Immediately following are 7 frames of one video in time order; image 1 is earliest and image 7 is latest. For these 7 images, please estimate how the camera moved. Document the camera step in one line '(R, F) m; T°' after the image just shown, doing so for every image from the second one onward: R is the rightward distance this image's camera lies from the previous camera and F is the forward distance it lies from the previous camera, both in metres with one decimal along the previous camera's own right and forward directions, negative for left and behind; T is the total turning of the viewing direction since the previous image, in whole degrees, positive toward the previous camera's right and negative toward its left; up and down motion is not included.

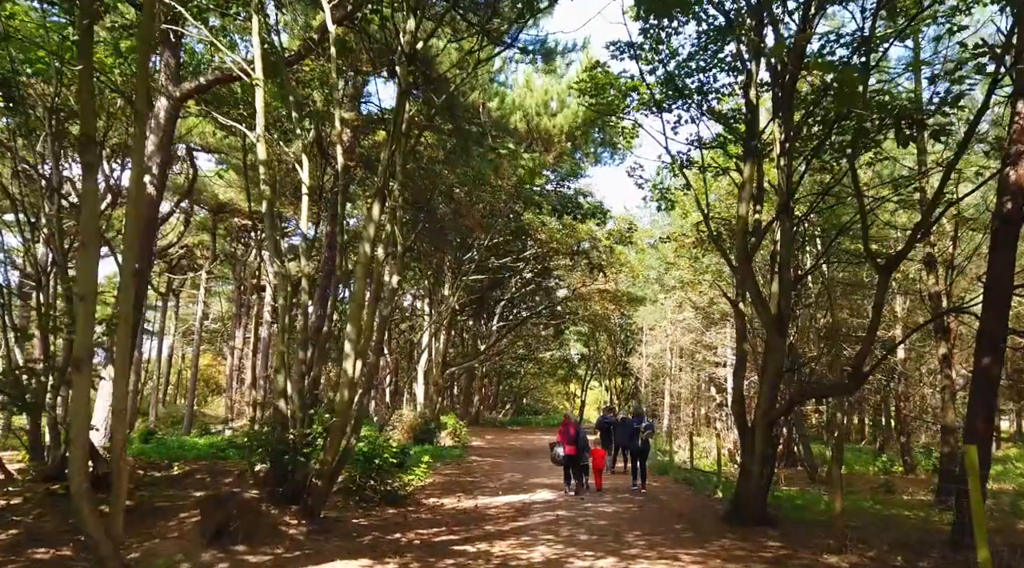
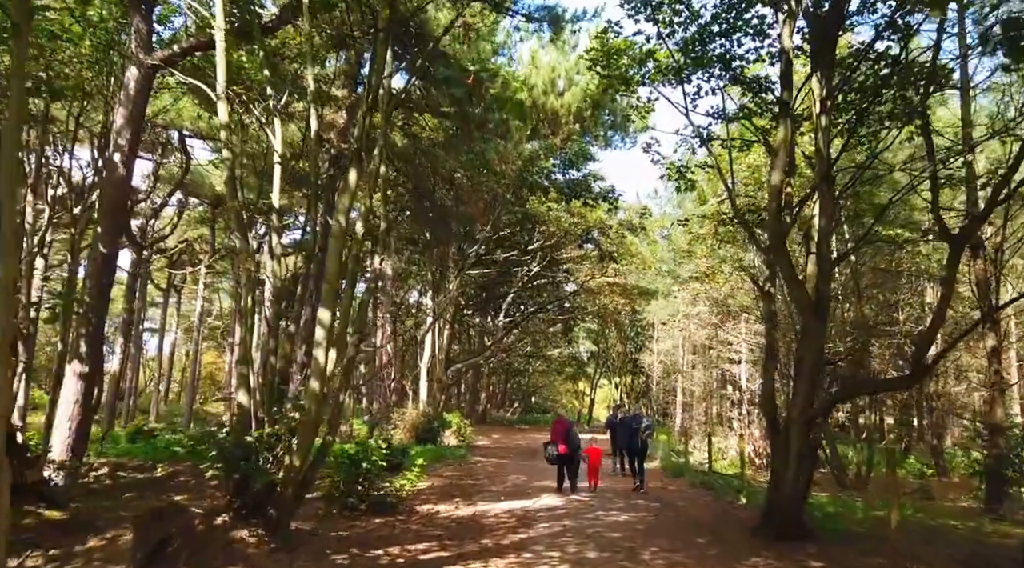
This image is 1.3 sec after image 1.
(+0.1, +1.1) m; -1°
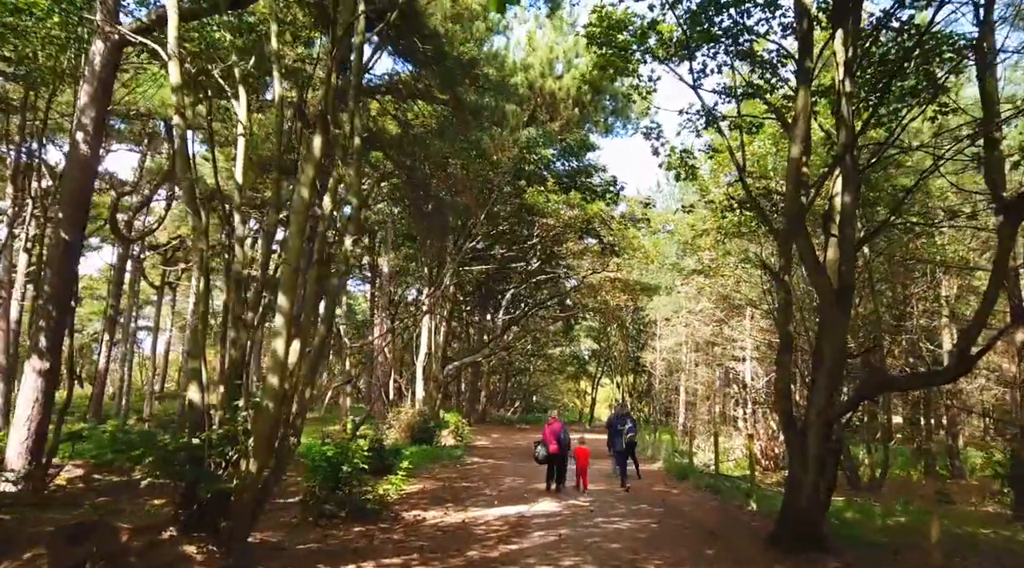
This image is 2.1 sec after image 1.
(+0.1, +0.8) m; 0°
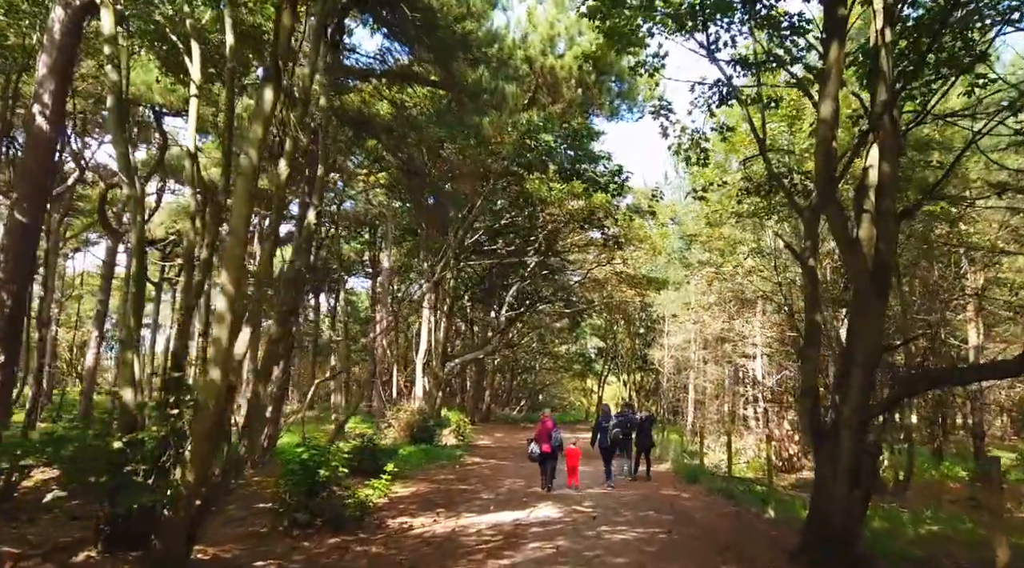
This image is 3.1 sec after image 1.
(+0.1, +0.9) m; -1°
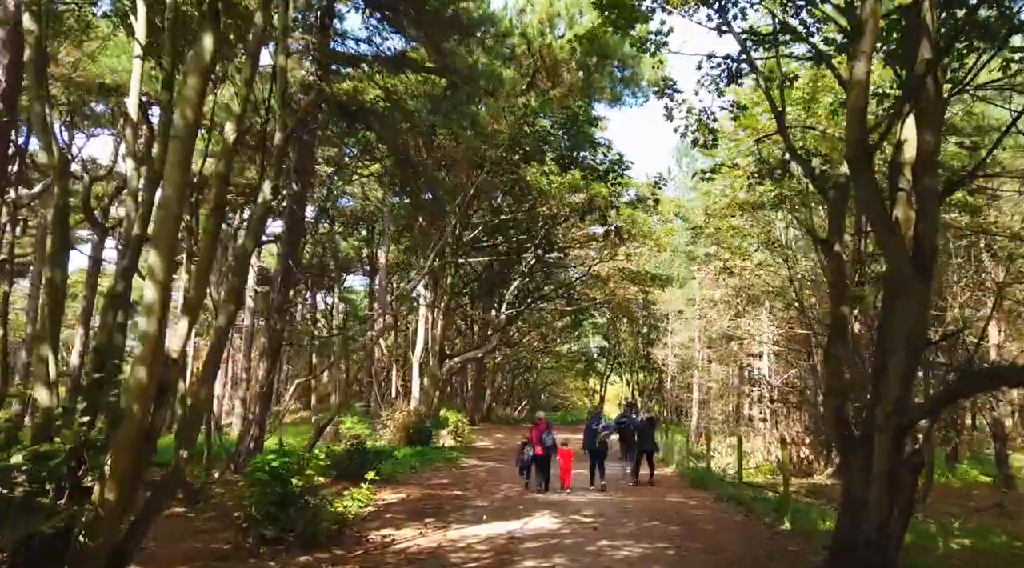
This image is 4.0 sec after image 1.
(+0.1, +0.8) m; 0°
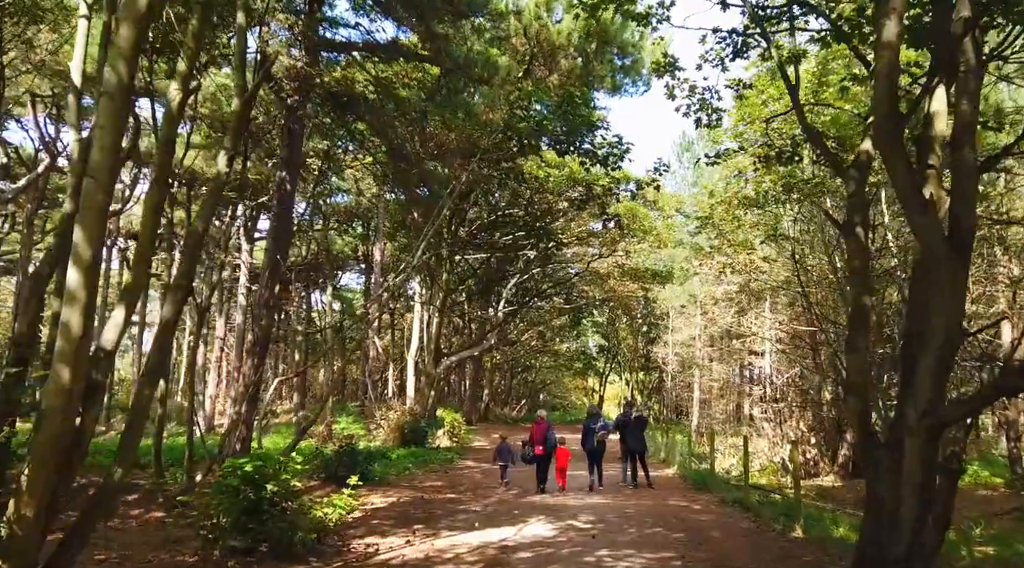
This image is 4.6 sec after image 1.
(+0.1, +0.6) m; 0°
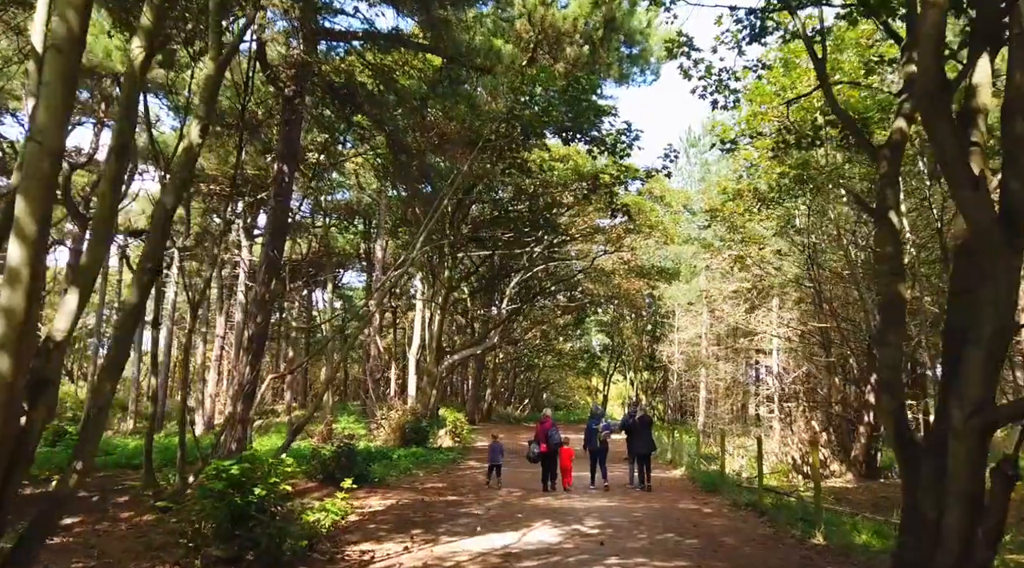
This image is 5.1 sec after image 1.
(0.0, +0.5) m; 0°
